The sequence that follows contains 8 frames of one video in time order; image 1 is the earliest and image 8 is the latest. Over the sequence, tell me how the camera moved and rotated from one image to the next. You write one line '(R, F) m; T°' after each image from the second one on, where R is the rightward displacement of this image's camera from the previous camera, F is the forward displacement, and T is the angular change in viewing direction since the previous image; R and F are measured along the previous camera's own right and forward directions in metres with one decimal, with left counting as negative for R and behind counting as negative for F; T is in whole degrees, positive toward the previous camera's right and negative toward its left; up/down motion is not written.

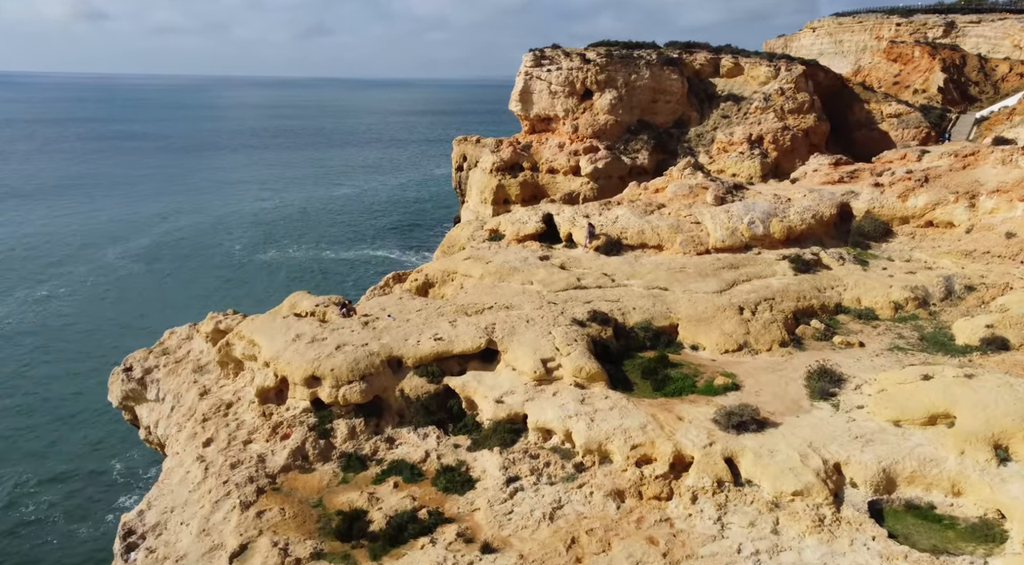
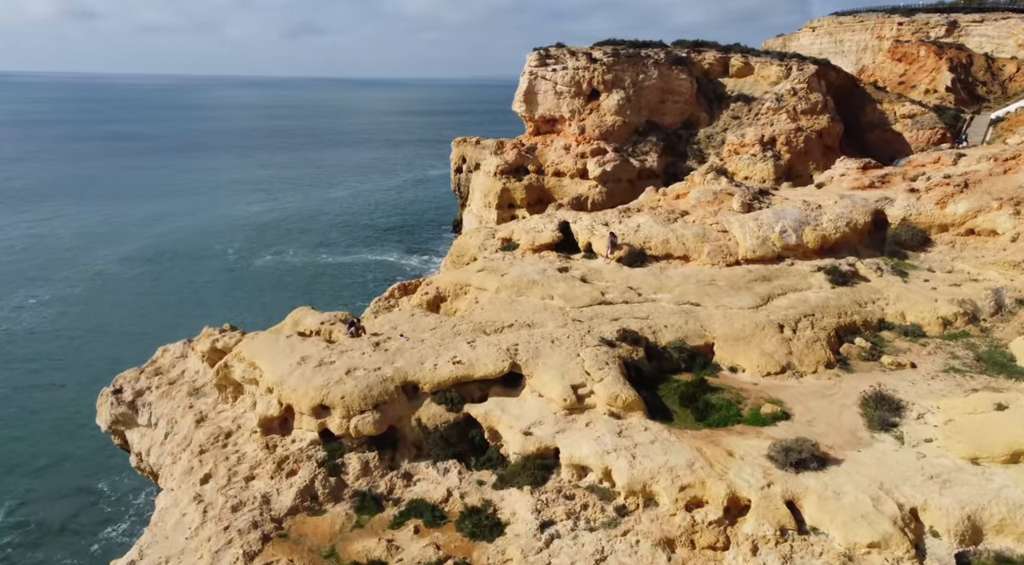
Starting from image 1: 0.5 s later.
(-0.6, +1.3) m; 0°
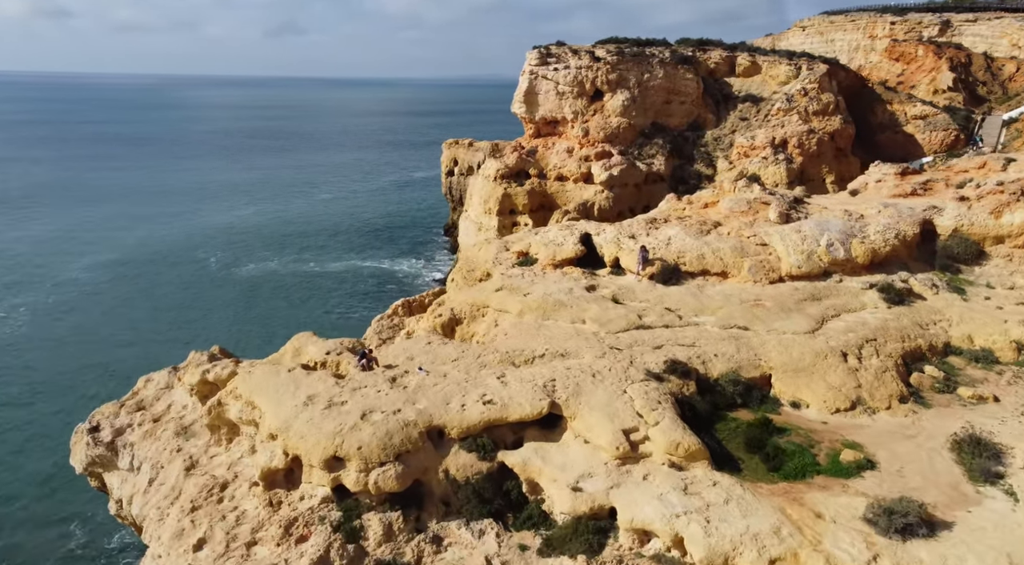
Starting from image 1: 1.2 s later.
(-0.9, +1.8) m; +1°
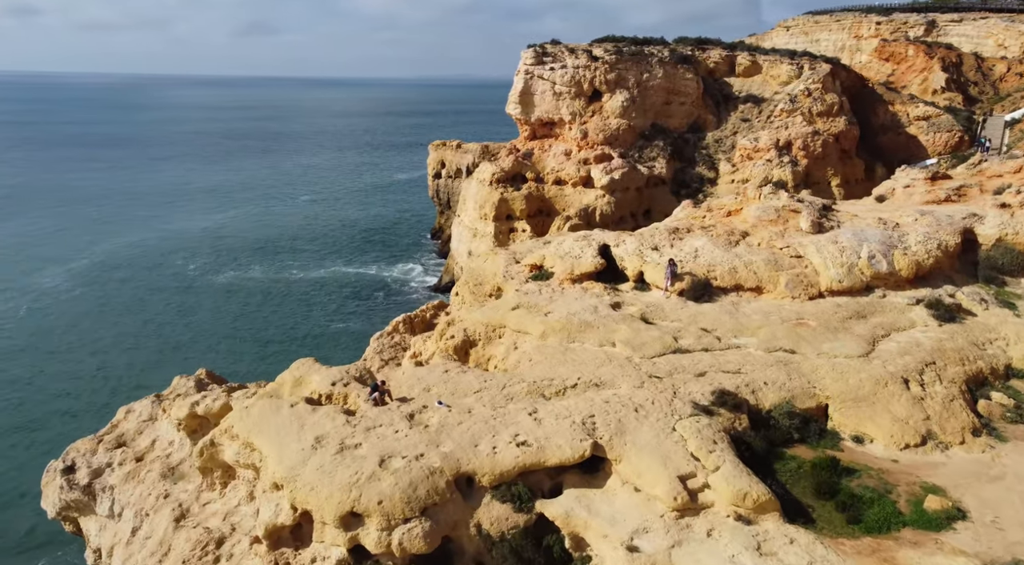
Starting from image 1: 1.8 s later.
(-0.8, +1.5) m; +2°
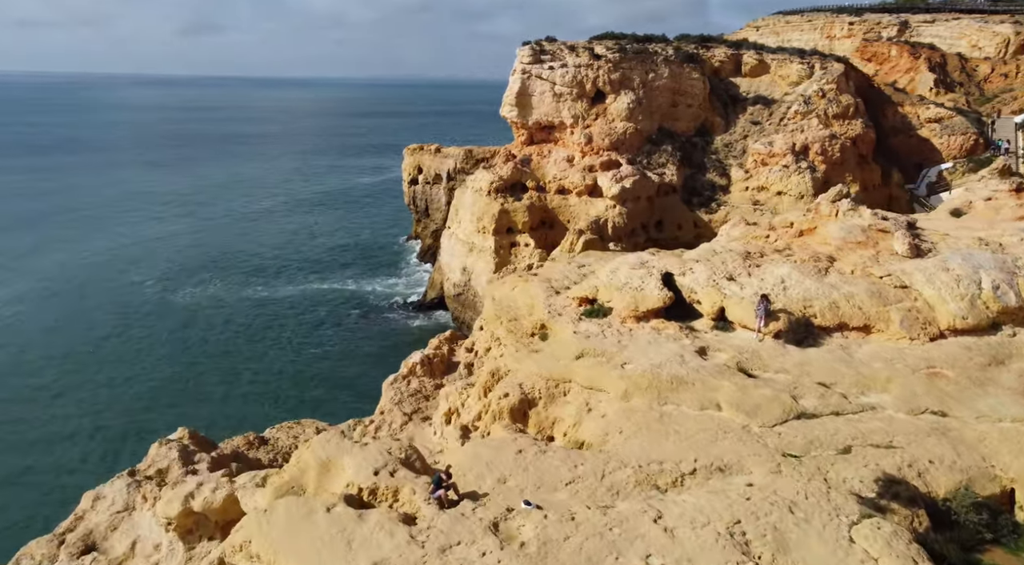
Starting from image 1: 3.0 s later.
(-1.9, +3.1) m; +3°
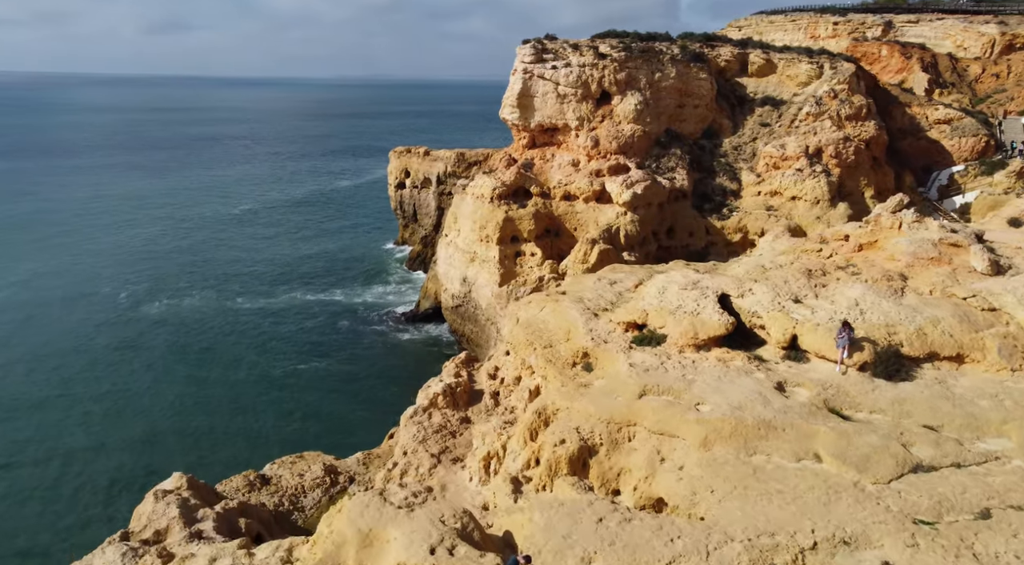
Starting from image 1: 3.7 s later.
(-1.2, +1.8) m; +2°
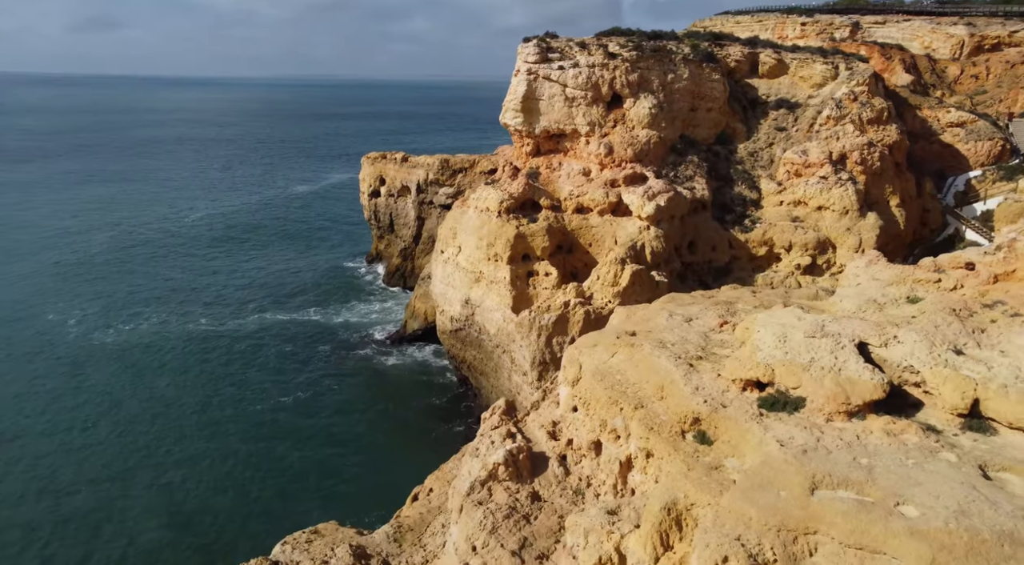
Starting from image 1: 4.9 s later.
(-2.2, +3.0) m; +4°
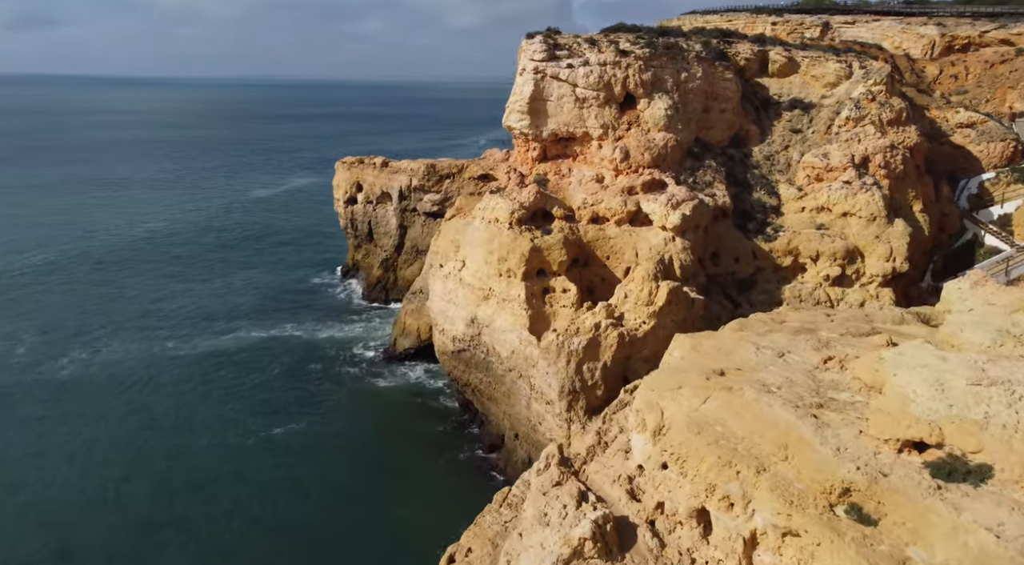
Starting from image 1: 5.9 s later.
(-1.9, +2.5) m; +3°
